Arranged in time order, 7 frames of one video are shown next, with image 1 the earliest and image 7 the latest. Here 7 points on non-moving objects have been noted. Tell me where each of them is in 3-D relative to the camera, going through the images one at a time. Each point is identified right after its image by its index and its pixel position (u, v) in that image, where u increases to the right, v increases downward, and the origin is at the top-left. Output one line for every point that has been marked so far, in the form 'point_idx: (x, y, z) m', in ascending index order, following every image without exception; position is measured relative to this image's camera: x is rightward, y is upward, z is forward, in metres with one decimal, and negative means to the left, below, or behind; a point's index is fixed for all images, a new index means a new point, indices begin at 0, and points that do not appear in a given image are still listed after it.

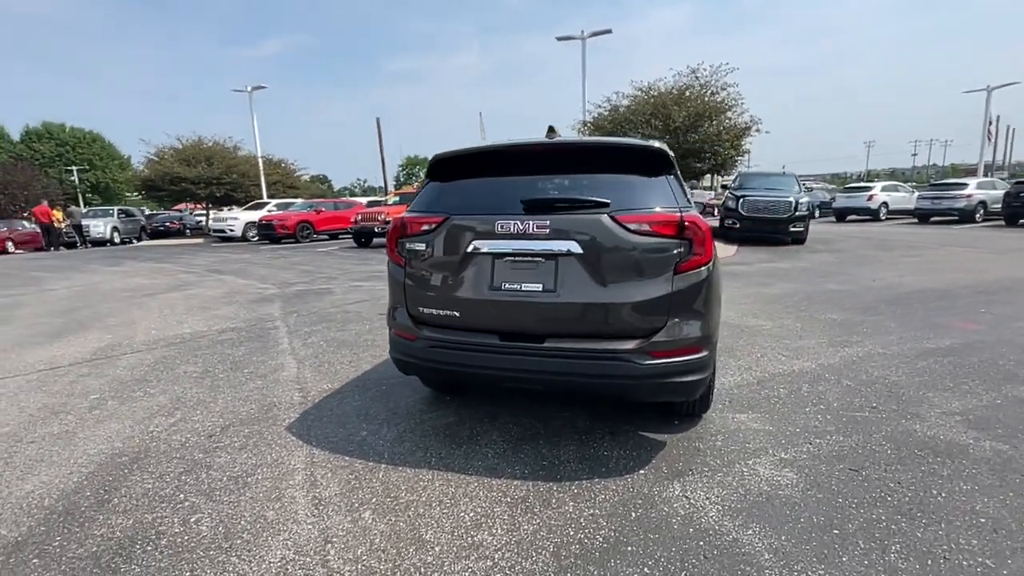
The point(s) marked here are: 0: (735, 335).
0: (+2.7, -0.6, +5.8) m
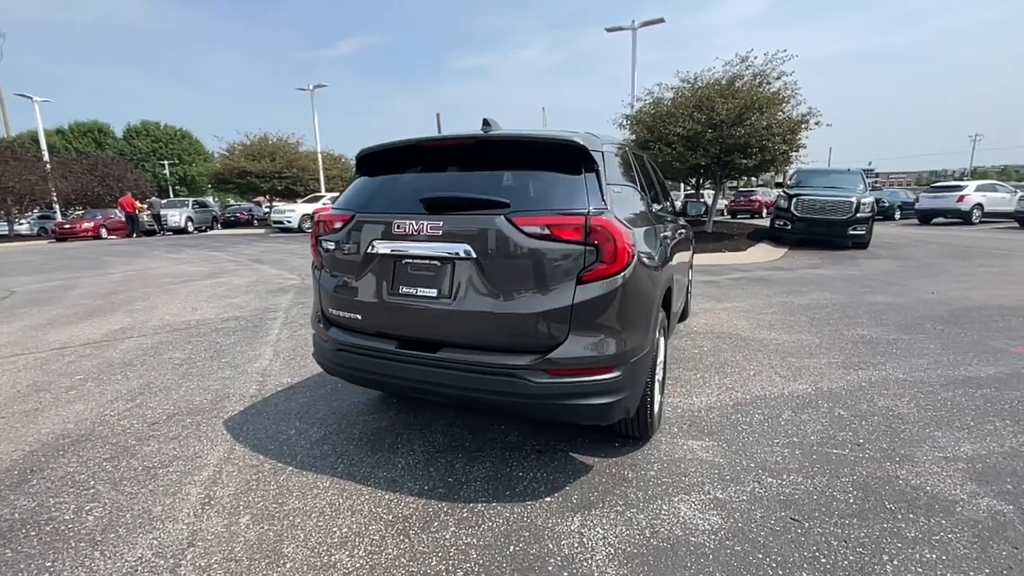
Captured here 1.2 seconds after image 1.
0: (+2.5, -0.7, +5.2) m
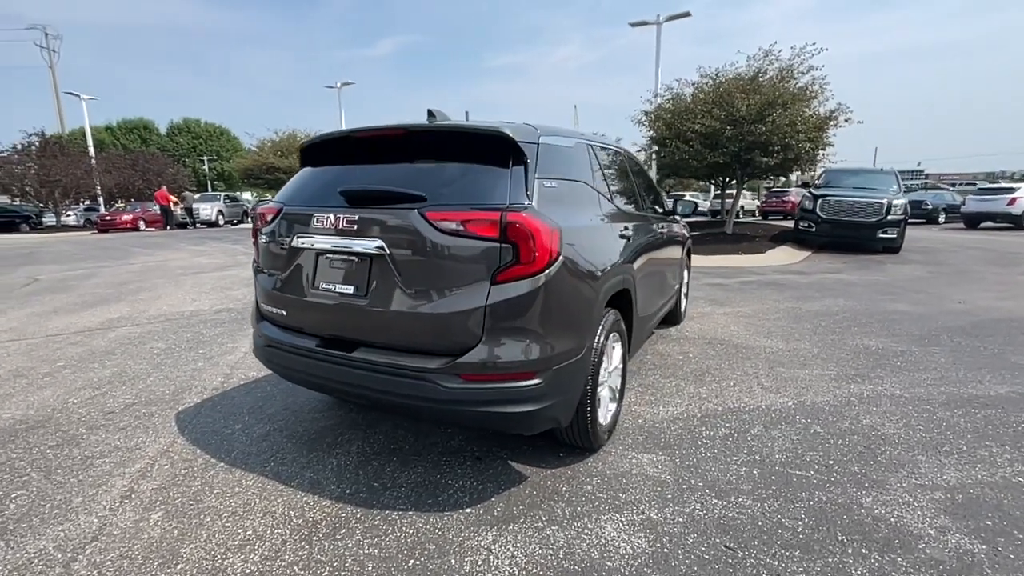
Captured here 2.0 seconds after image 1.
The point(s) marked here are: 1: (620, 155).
0: (+2.2, -0.7, +4.9) m
1: (+1.0, +1.2, +4.3) m
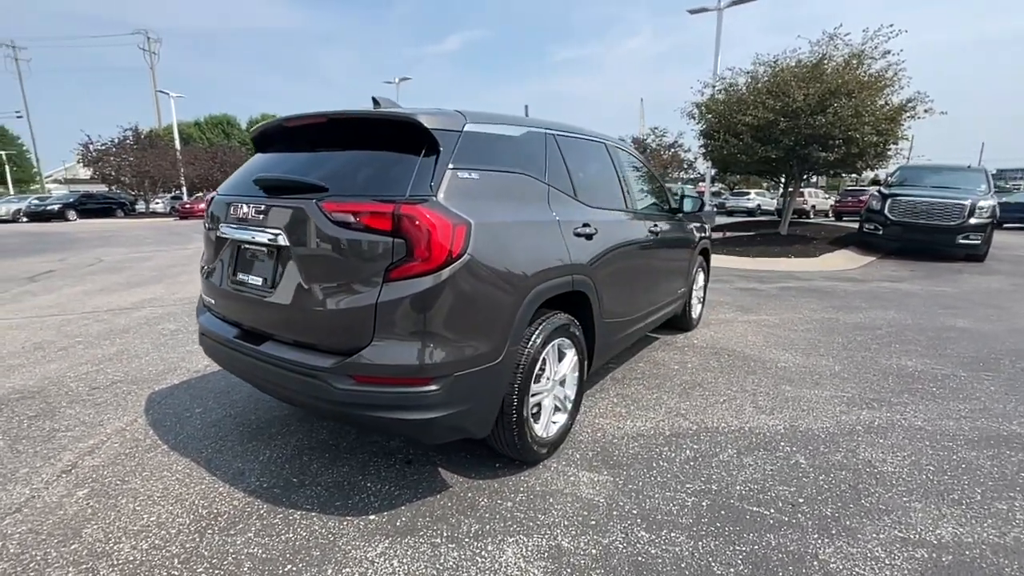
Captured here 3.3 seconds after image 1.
0: (+2.0, -0.8, +4.5) m
1: (+0.8, +1.2, +4.0) m
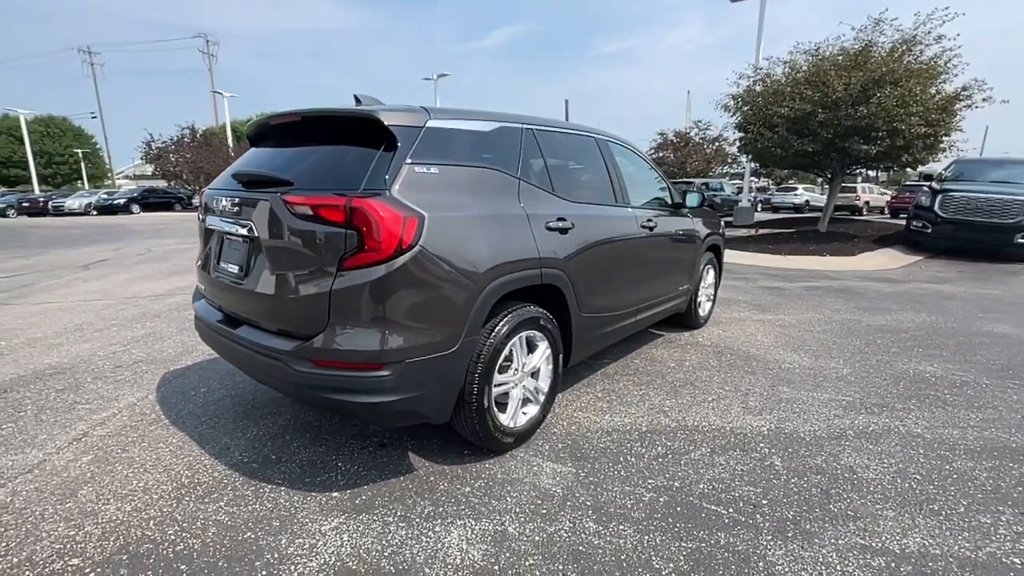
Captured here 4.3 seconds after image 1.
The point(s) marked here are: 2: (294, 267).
0: (+2.0, -0.7, +4.4) m
1: (+0.8, +1.2, +4.0) m
2: (-1.1, +0.1, +2.3) m
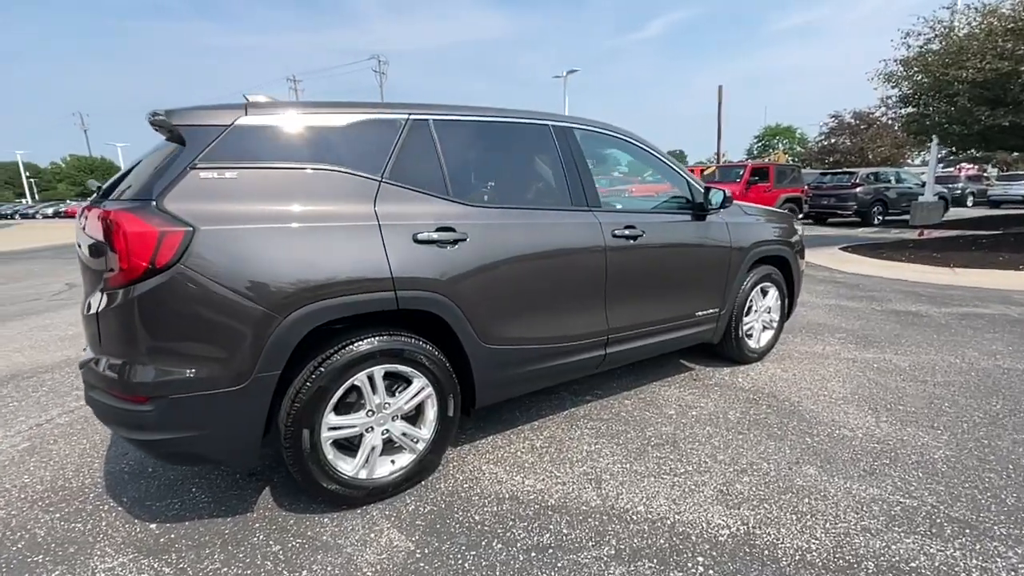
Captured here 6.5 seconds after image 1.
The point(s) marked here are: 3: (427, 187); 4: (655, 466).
0: (+1.6, -0.9, +3.3) m
1: (+0.4, +1.0, +3.2) m
2: (-1.9, 0.0, +2.2) m
3: (-0.4, +0.6, +2.6) m
4: (+0.8, -1.1, +2.8) m
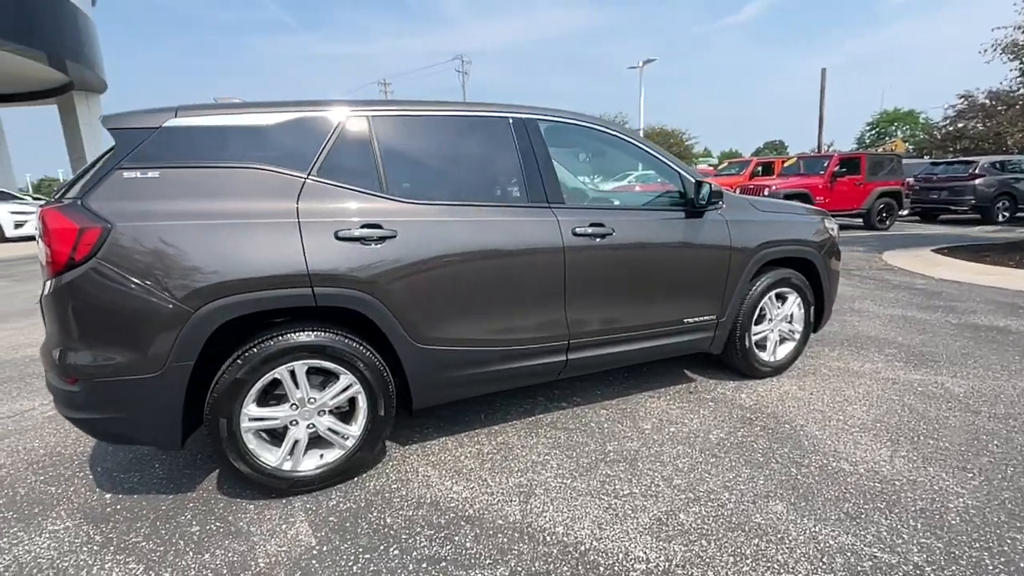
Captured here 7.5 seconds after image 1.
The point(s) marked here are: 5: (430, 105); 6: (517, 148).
0: (+1.3, -1.0, +2.9) m
1: (+0.1, +1.0, +3.0) m
2: (-2.3, +0.1, +2.4) m
3: (-0.8, +0.6, +2.6) m
4: (+0.5, -1.1, +2.6) m
5: (-0.4, +1.1, +2.9) m
6: (+0.1, +0.9, +3.0) m
